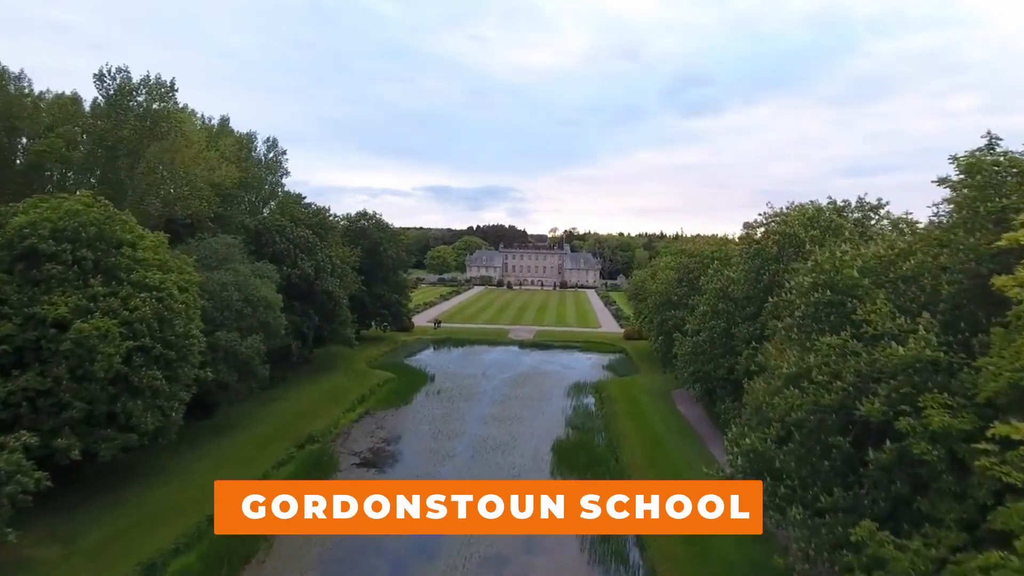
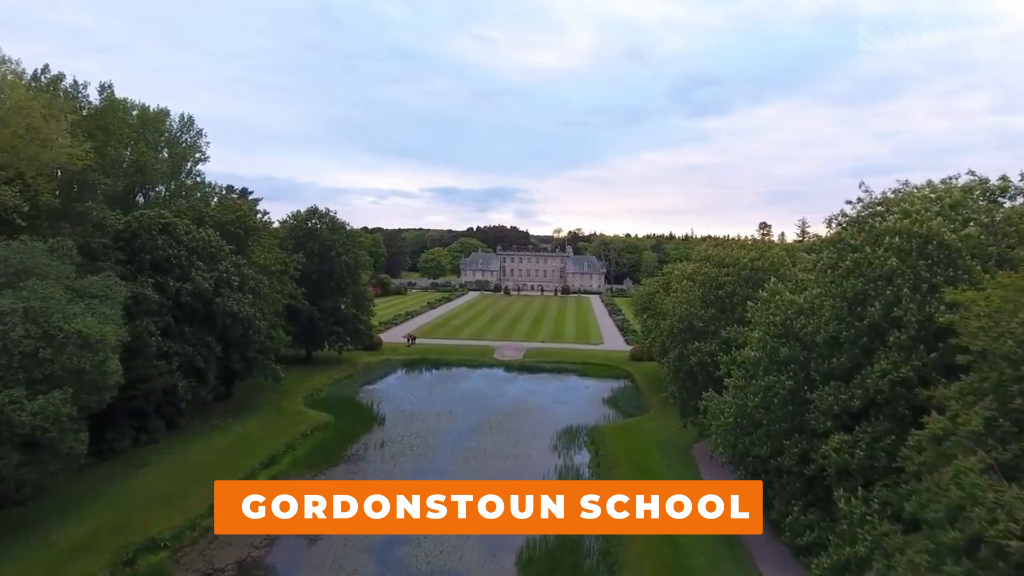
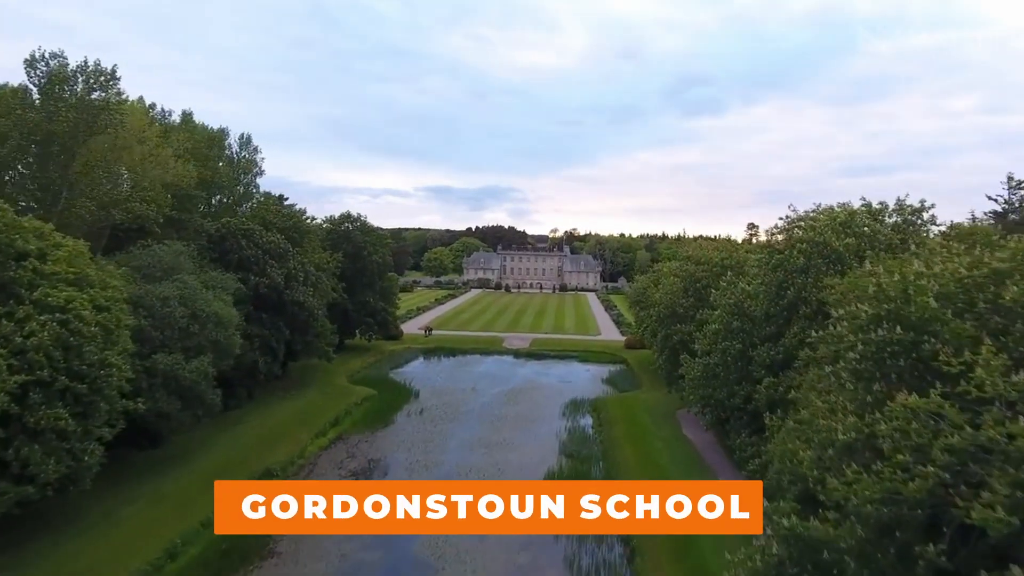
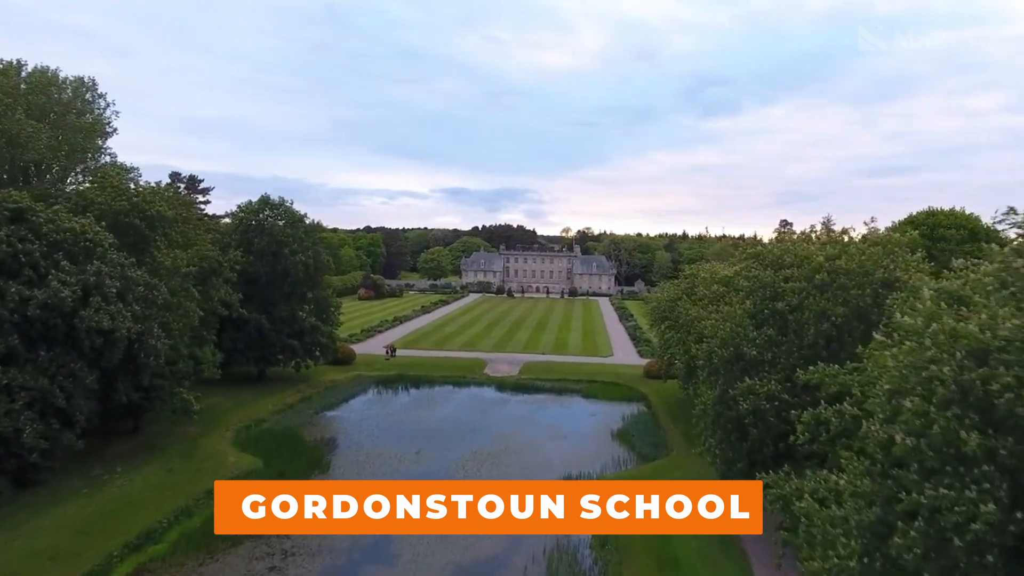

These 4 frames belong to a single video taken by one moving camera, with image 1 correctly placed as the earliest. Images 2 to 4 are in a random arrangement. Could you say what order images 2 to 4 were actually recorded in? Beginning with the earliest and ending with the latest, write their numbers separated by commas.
3, 2, 4
